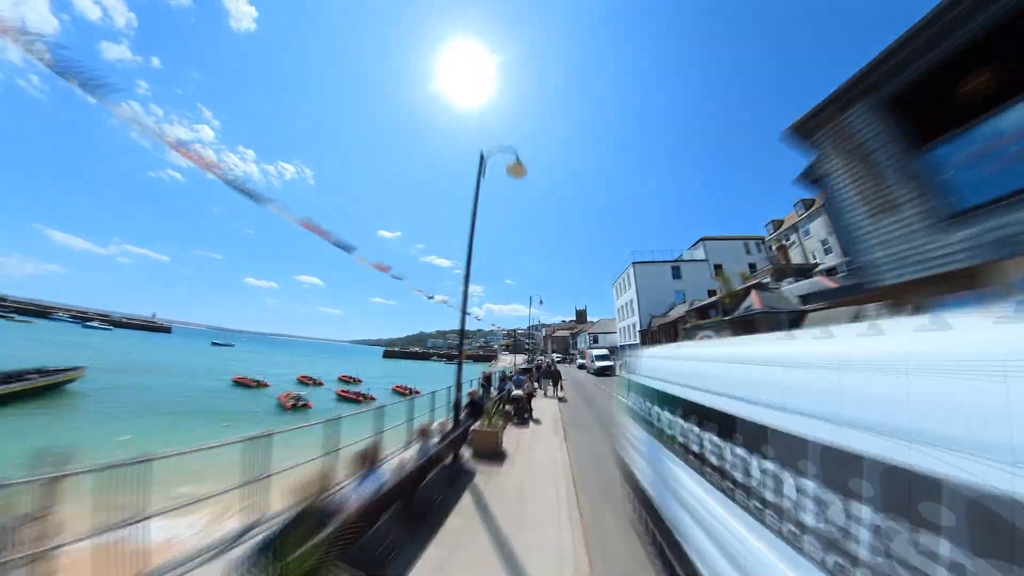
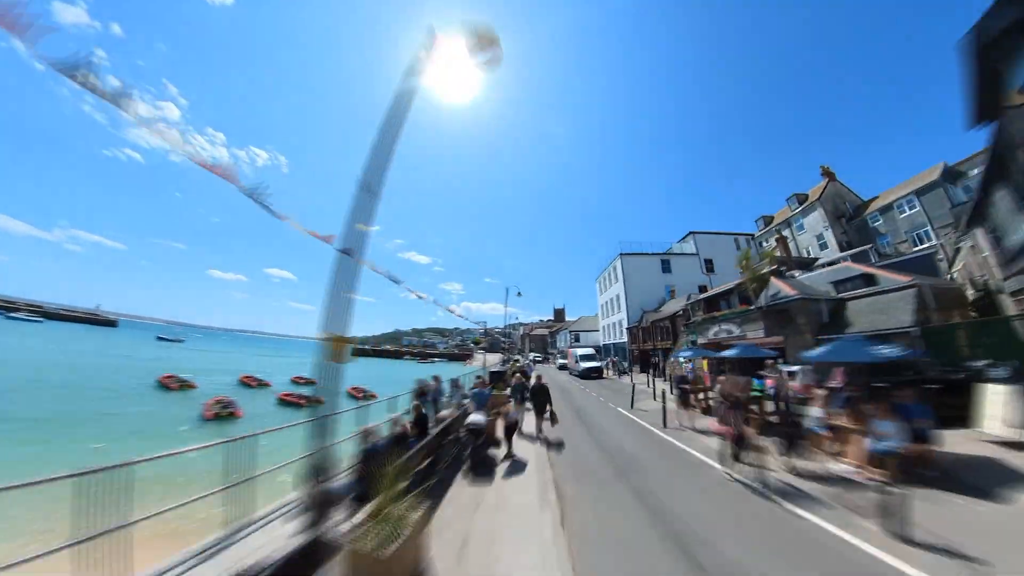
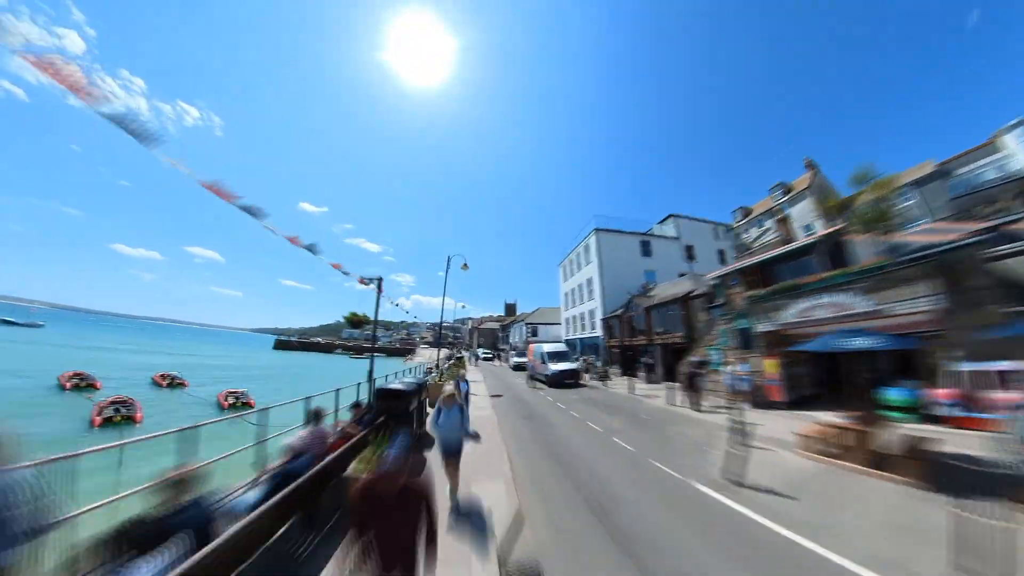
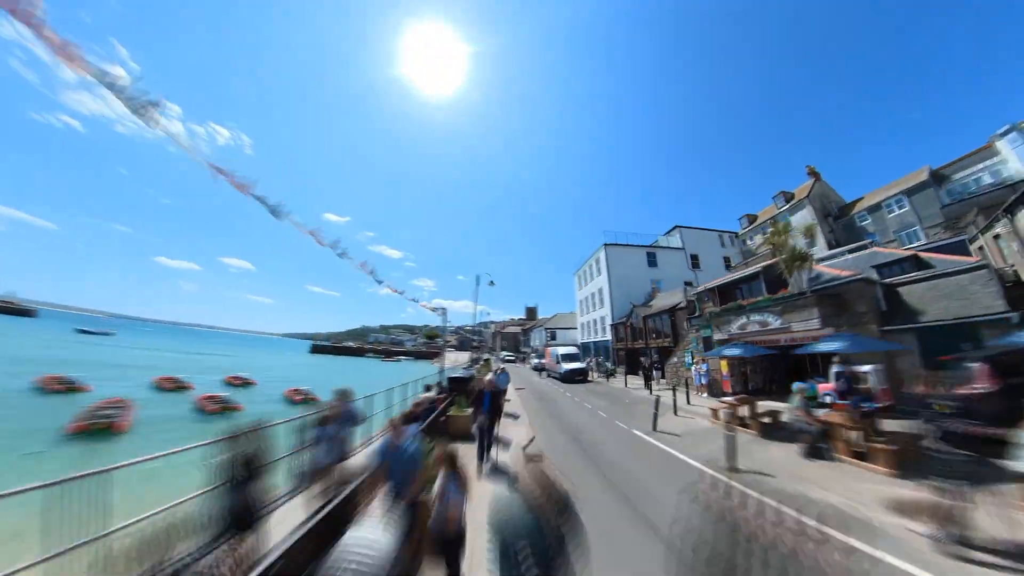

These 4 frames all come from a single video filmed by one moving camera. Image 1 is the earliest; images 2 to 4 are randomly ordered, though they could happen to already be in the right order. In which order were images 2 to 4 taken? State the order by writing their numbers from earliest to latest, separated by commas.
2, 4, 3
